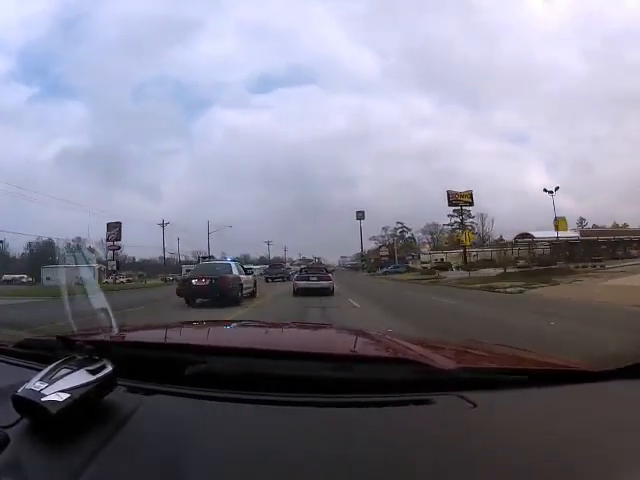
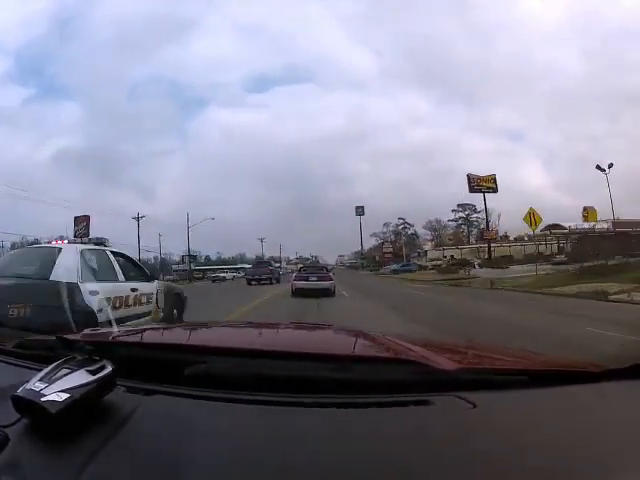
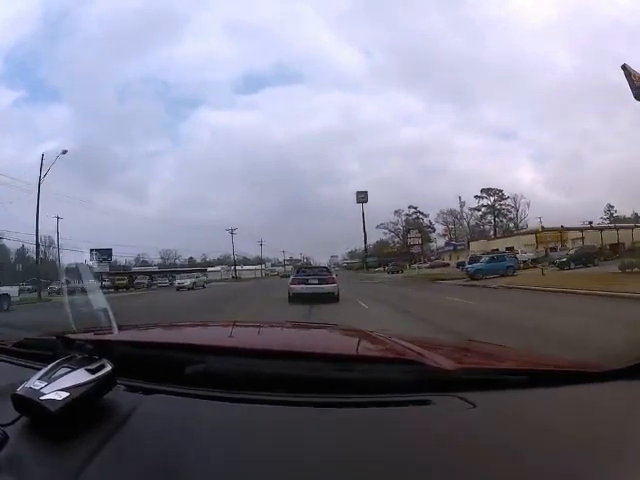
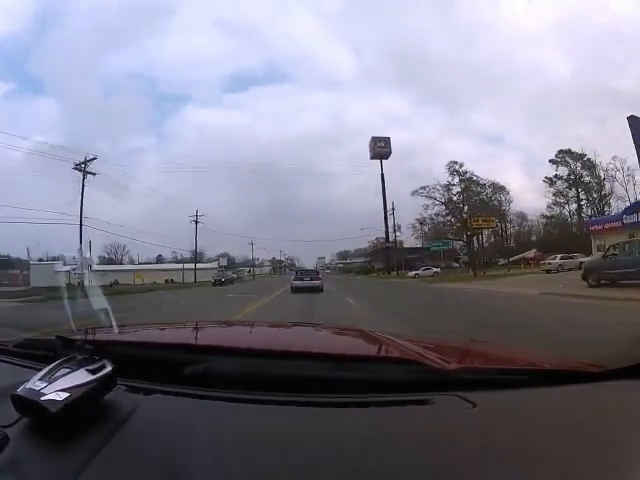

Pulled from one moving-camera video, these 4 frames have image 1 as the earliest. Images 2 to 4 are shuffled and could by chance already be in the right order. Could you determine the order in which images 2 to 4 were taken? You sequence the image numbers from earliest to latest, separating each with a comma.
2, 3, 4
